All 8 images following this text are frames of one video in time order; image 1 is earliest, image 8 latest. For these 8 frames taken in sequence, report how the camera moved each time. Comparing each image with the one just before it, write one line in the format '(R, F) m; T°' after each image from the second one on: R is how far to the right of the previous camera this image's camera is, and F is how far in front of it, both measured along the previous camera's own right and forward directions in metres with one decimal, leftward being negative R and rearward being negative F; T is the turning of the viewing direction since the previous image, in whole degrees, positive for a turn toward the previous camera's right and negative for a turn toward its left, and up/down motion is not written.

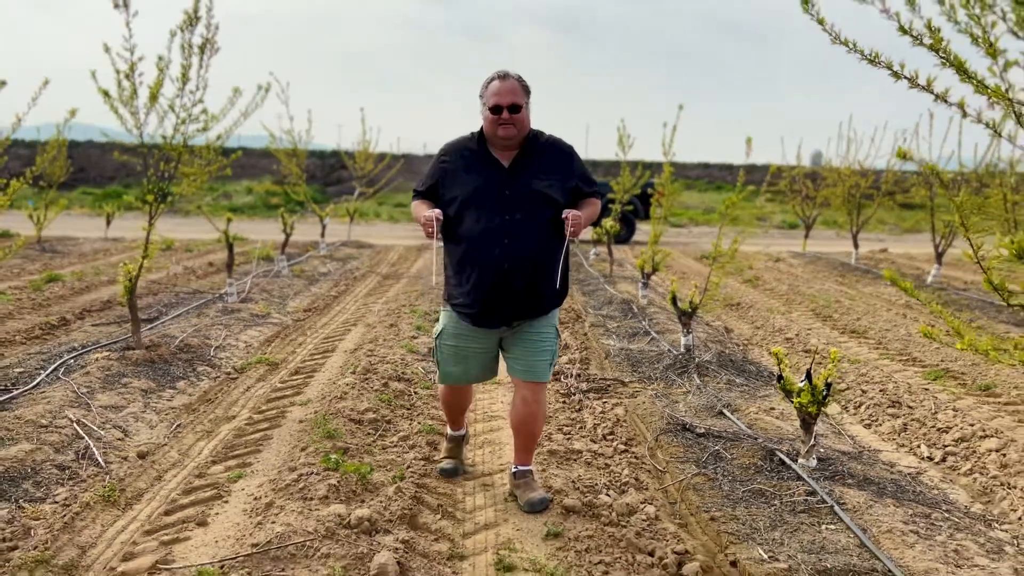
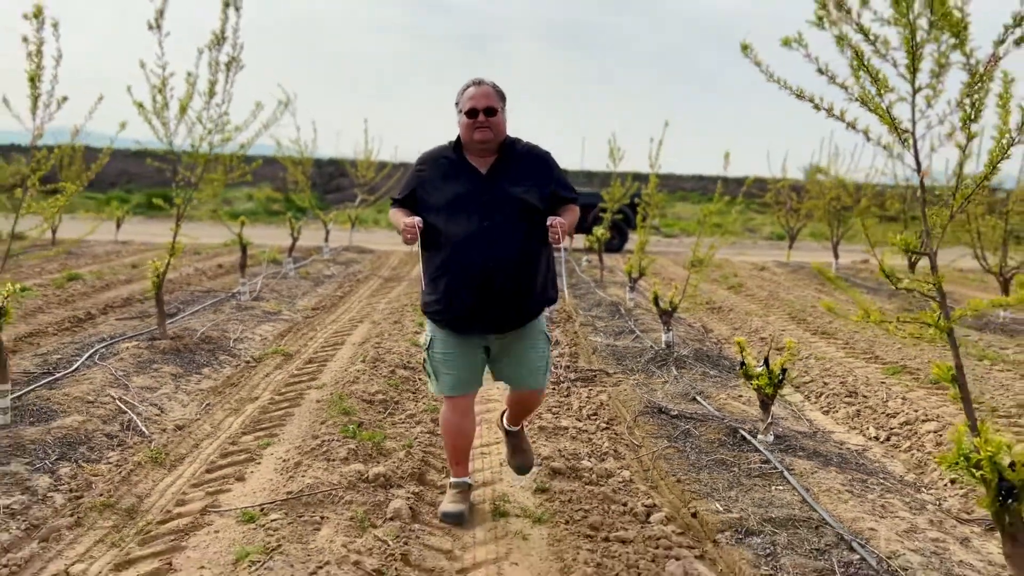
(0.0, -0.6) m; 0°
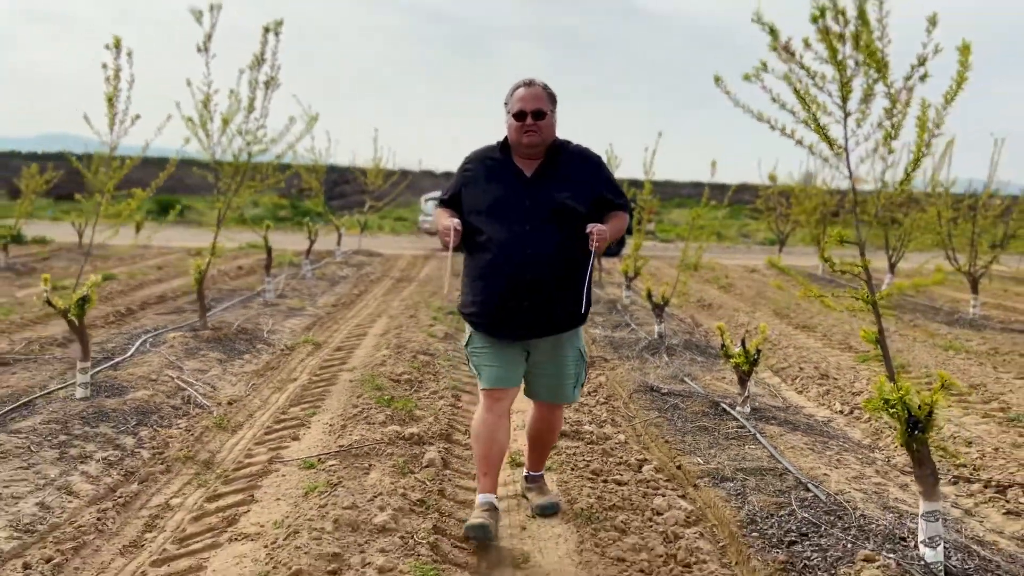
(-0.1, -0.7) m; 0°
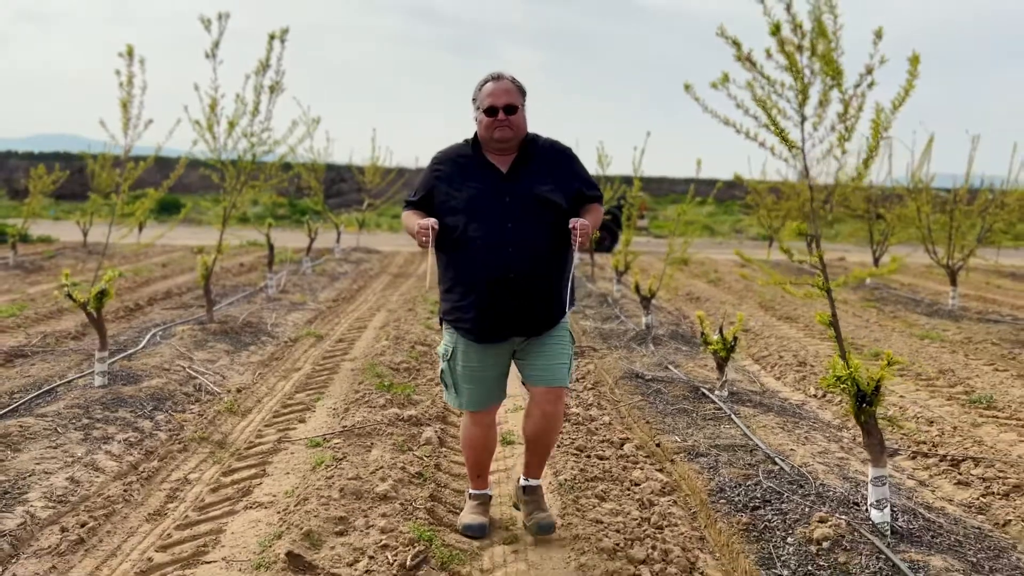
(0.0, -0.4) m; 0°
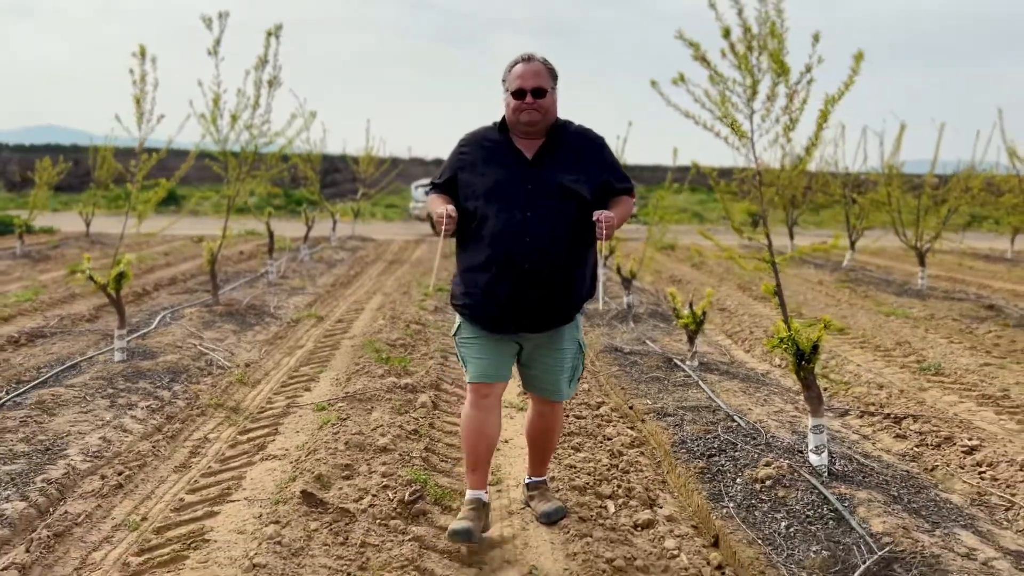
(+0.1, -0.5) m; 0°
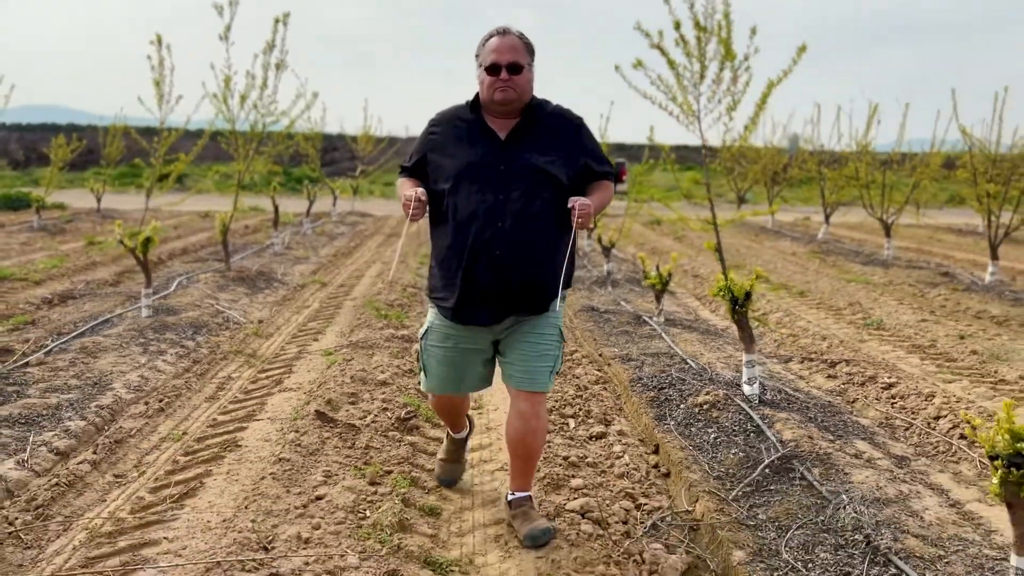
(+0.1, -0.7) m; 0°
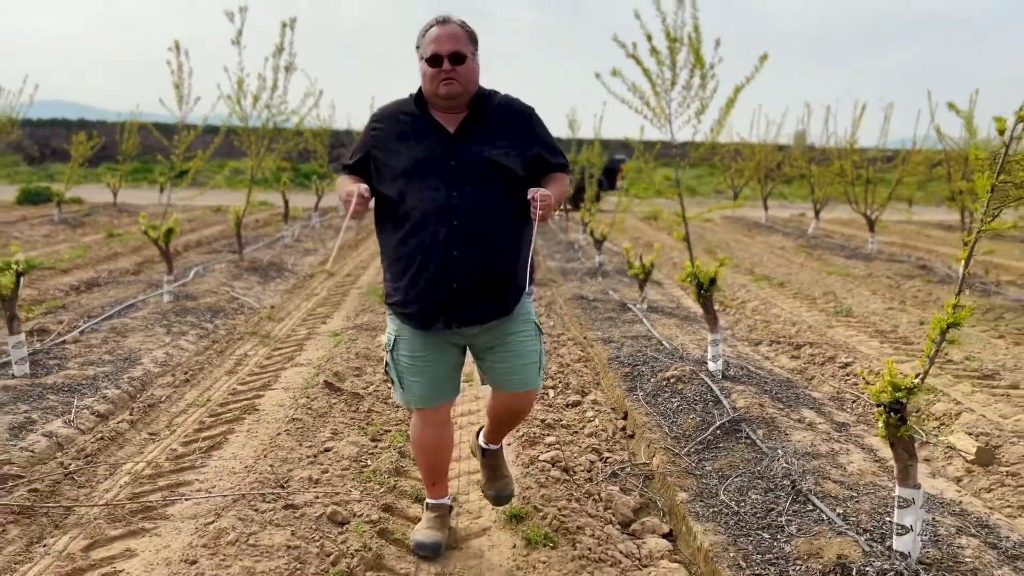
(+0.1, -0.5) m; 0°
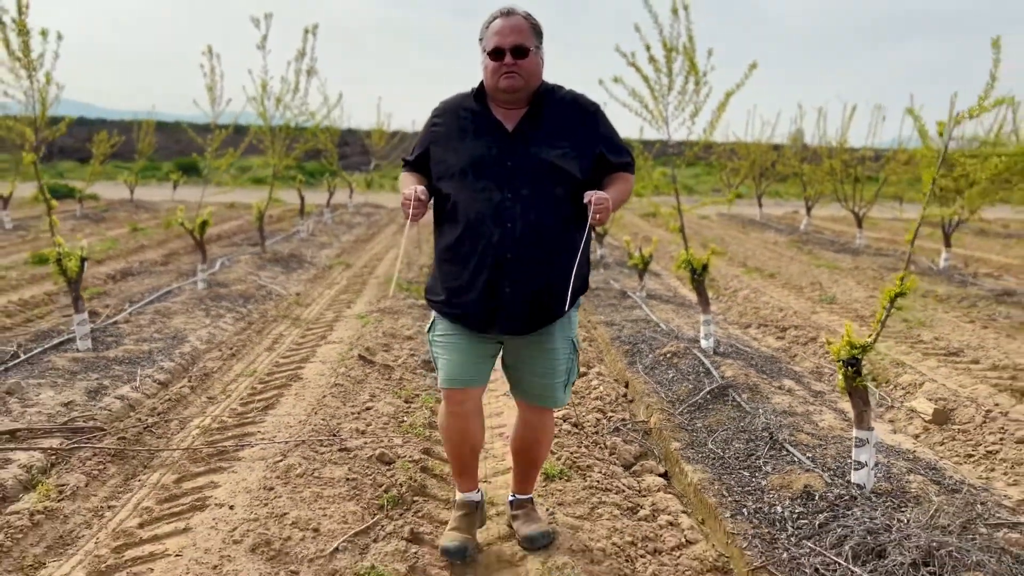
(-0.1, -0.6) m; 0°
